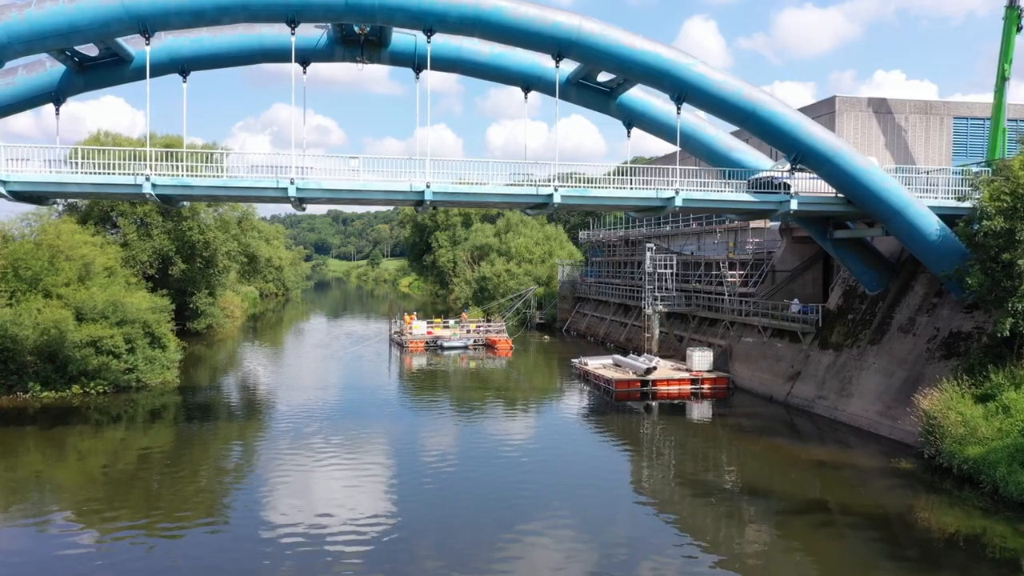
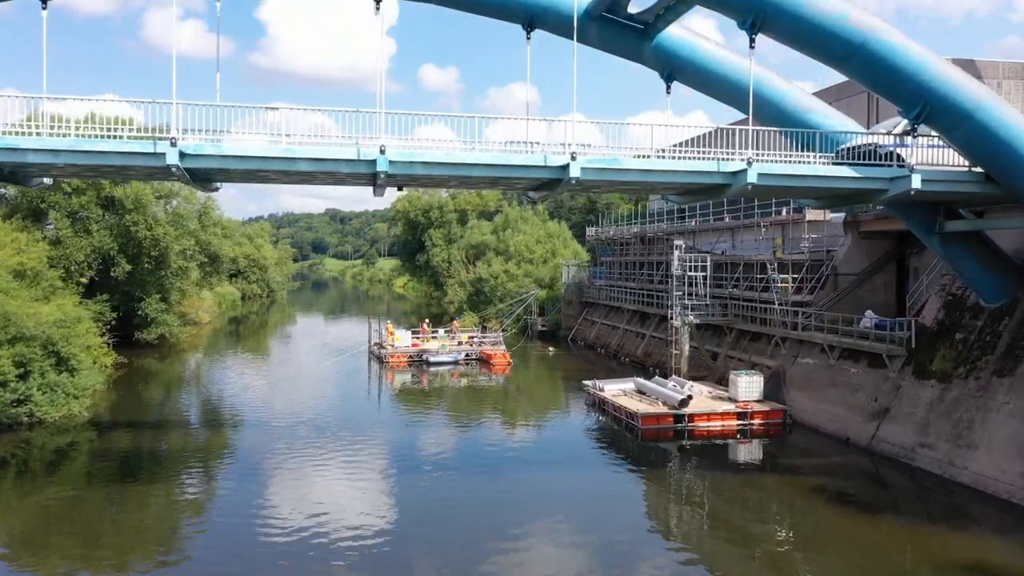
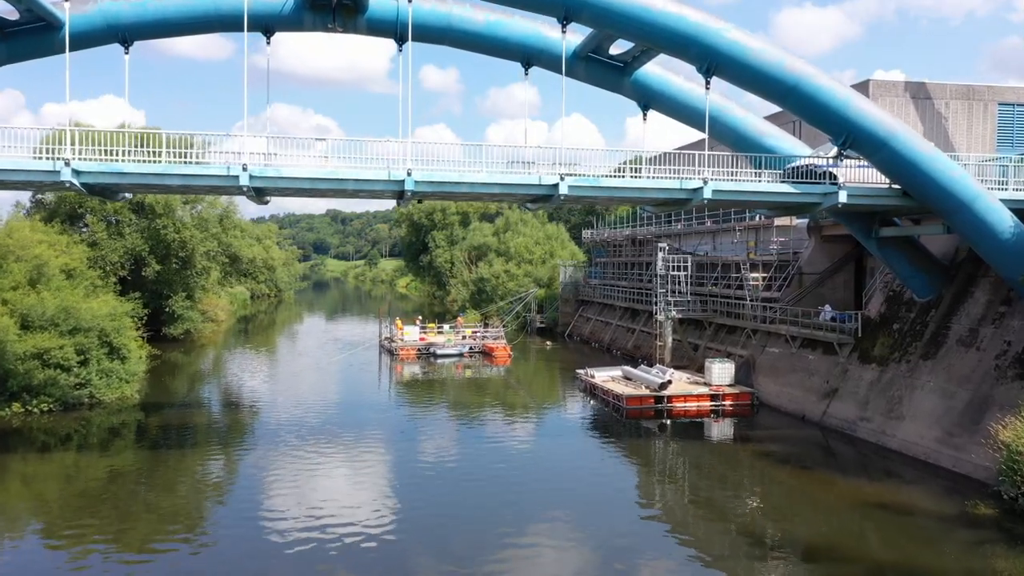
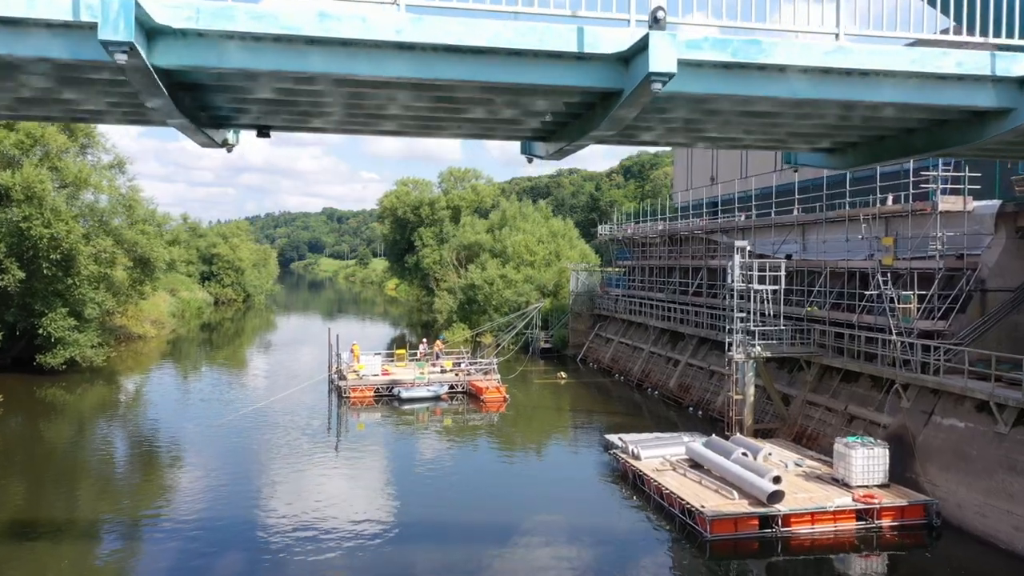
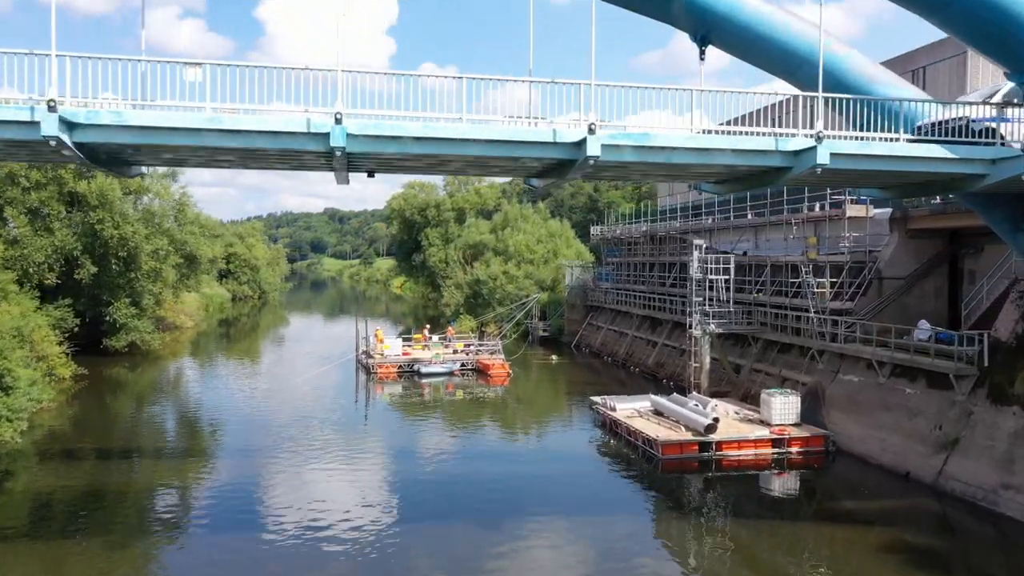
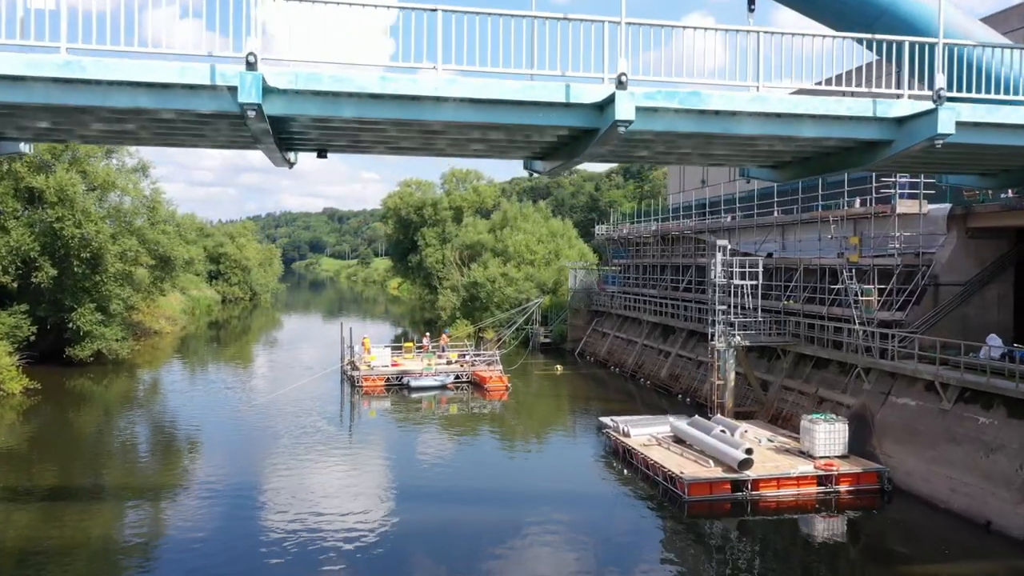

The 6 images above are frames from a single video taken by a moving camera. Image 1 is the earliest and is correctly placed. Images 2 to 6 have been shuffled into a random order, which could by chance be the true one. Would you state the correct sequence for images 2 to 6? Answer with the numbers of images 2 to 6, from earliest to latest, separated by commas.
3, 2, 5, 6, 4
